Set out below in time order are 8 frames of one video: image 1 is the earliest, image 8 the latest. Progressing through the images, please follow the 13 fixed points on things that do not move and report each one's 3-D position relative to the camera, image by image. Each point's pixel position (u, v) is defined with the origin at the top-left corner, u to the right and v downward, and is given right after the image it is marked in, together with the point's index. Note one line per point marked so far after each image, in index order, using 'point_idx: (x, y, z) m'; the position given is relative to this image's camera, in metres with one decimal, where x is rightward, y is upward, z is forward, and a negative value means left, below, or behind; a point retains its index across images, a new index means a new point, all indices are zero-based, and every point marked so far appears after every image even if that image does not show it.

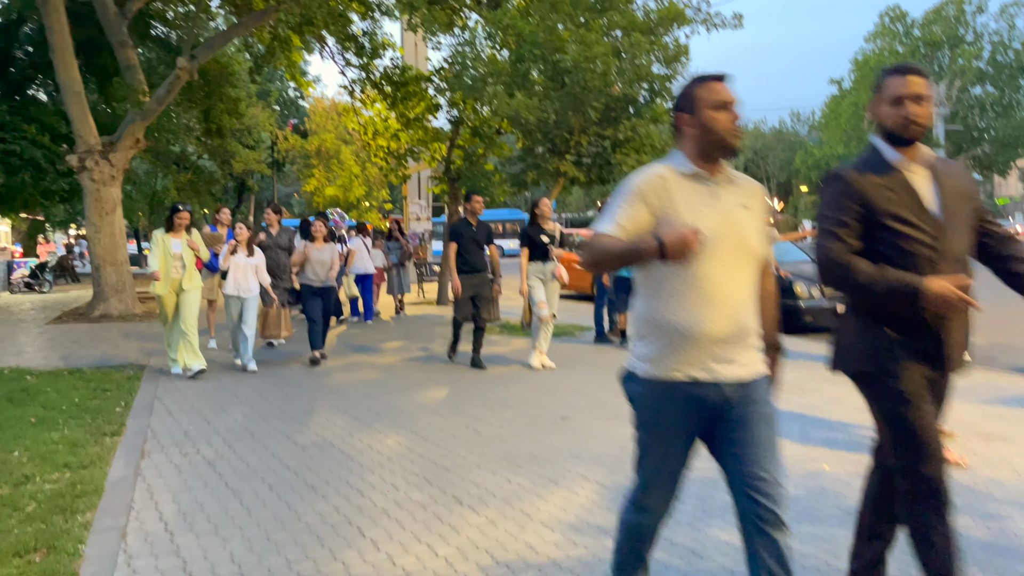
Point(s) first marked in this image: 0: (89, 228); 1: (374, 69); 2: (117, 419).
0: (-8.0, +1.1, +16.2) m
1: (-3.1, +4.8, +19.0) m
2: (-3.3, -1.1, +7.2) m
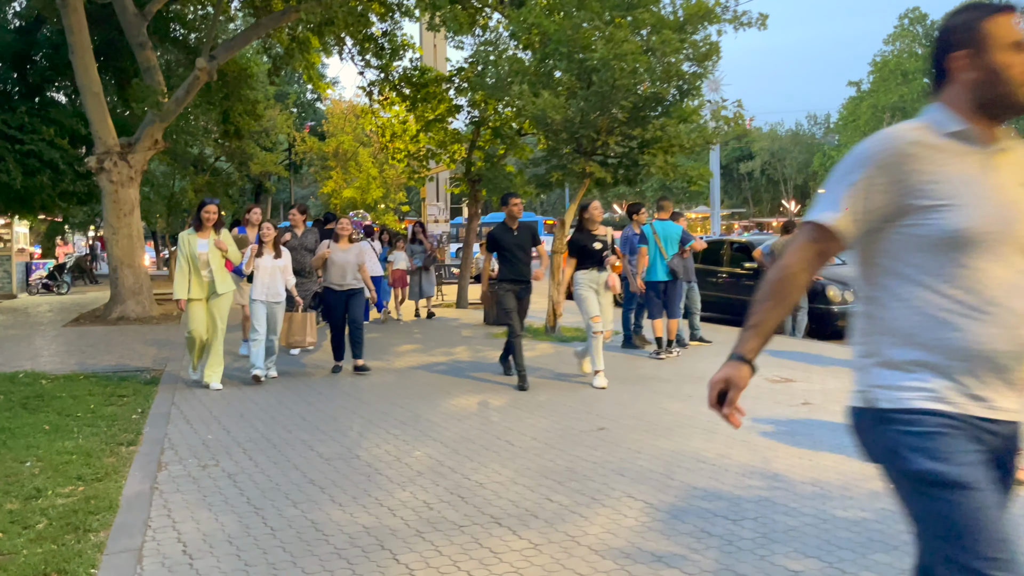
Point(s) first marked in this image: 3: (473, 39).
0: (-7.6, +1.1, +16.0) m
1: (-2.6, +4.7, +18.7) m
2: (-3.0, -1.1, +6.9) m
3: (-0.7, +4.5, +15.7) m
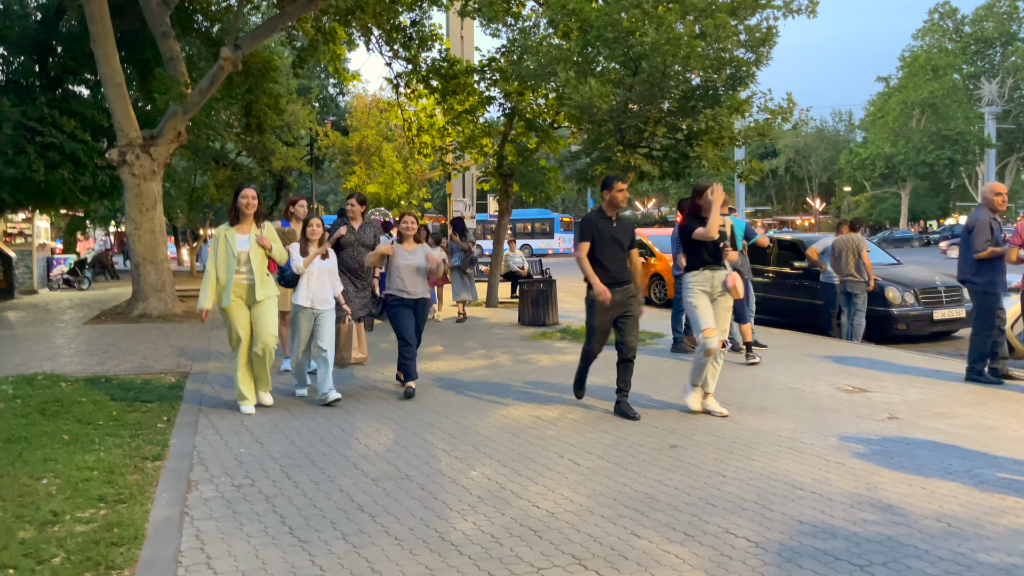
0: (-6.9, +1.1, +15.5) m
1: (-1.9, +4.8, +18.1) m
2: (-2.6, -1.1, +6.4) m
3: (-0.1, +4.5, +15.1) m
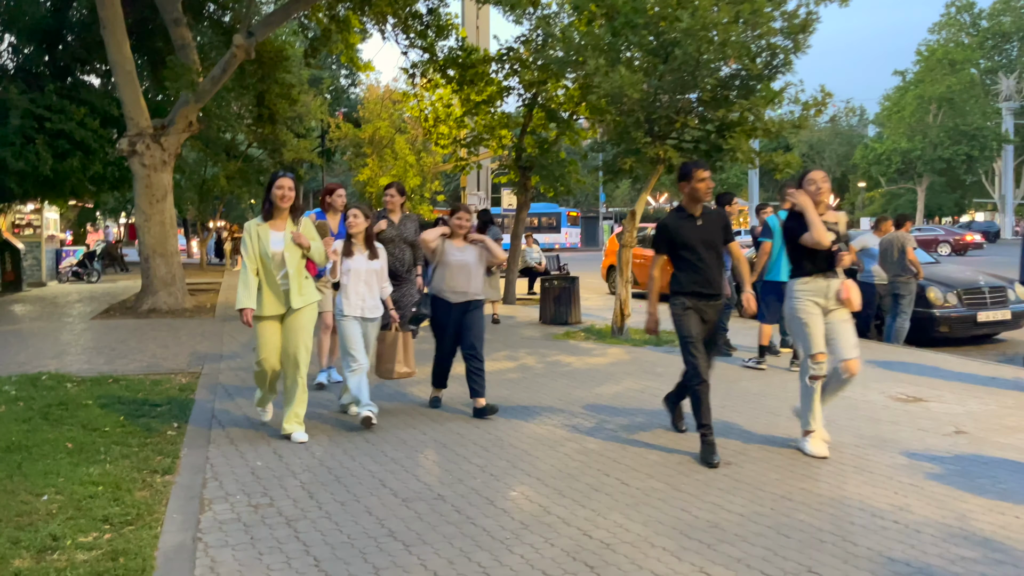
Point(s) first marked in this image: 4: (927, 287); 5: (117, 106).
0: (-6.6, +1.3, +15.1) m
1: (-1.5, +4.9, +17.6) m
2: (-2.4, -1.1, +5.9) m
3: (+0.3, +4.6, +14.5) m
4: (+5.4, 0.0, +11.2) m
5: (-8.2, +3.8, +17.8) m
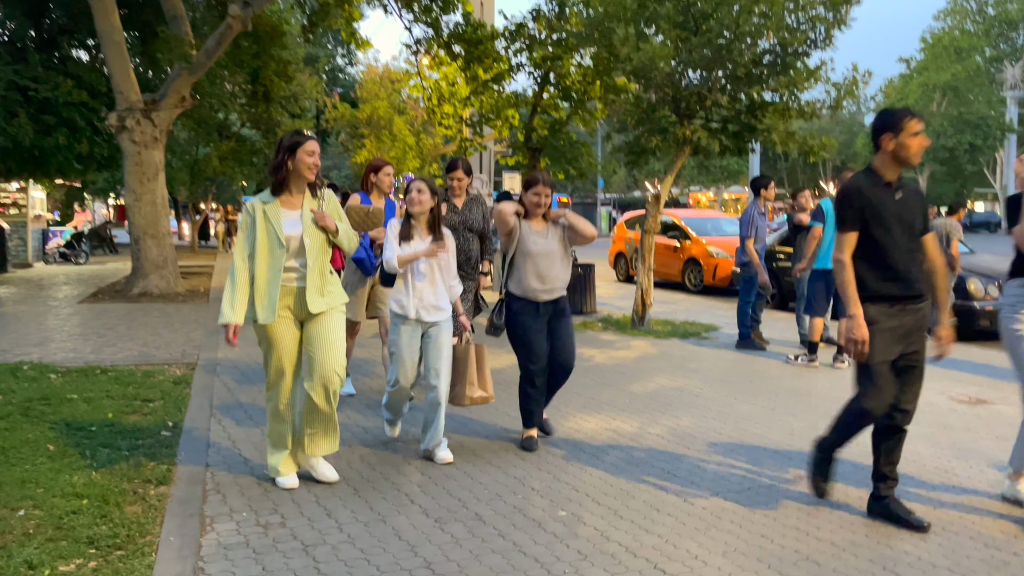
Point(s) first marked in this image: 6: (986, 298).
0: (-6.4, +1.5, +14.3) m
1: (-1.3, +5.1, +16.9) m
2: (-2.1, -1.0, +5.2) m
3: (+0.5, +4.8, +13.8) m
4: (+5.6, +0.1, +10.6) m
5: (-8.0, +4.1, +17.0) m
6: (+5.8, -0.1, +10.5) m
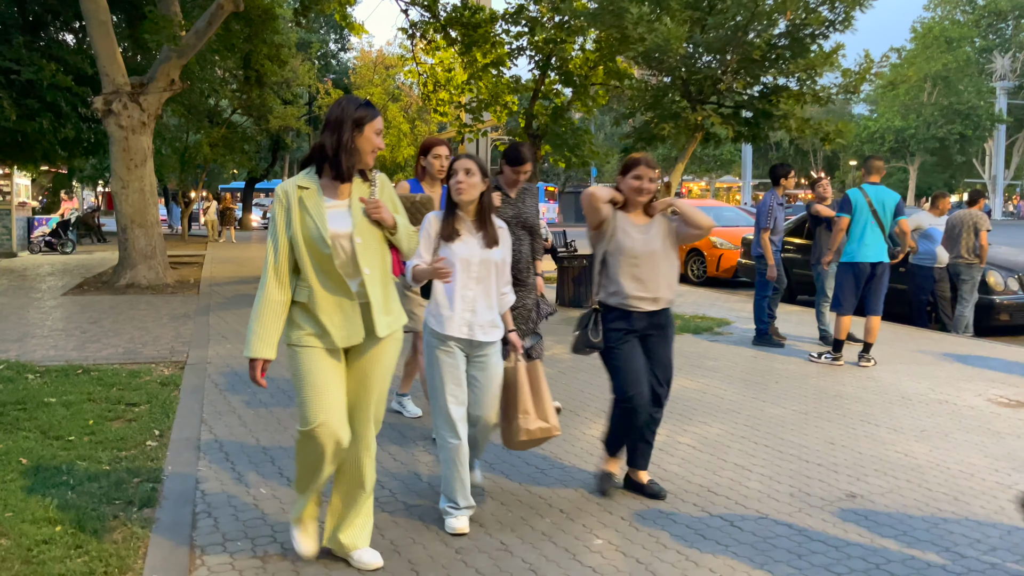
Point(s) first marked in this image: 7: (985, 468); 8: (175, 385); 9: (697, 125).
0: (-6.4, +1.7, +13.8) m
1: (-1.3, +5.3, +16.3) m
2: (-2.0, -1.0, +4.7) m
3: (+0.5, +4.9, +13.3) m
4: (+5.7, +0.2, +10.2) m
5: (-8.0, +4.3, +16.4) m
6: (+5.9, -0.1, +10.1) m
7: (+2.7, -1.0, +4.8) m
8: (-2.7, -0.8, +6.8) m
9: (+2.2, +1.9, +10.2) m
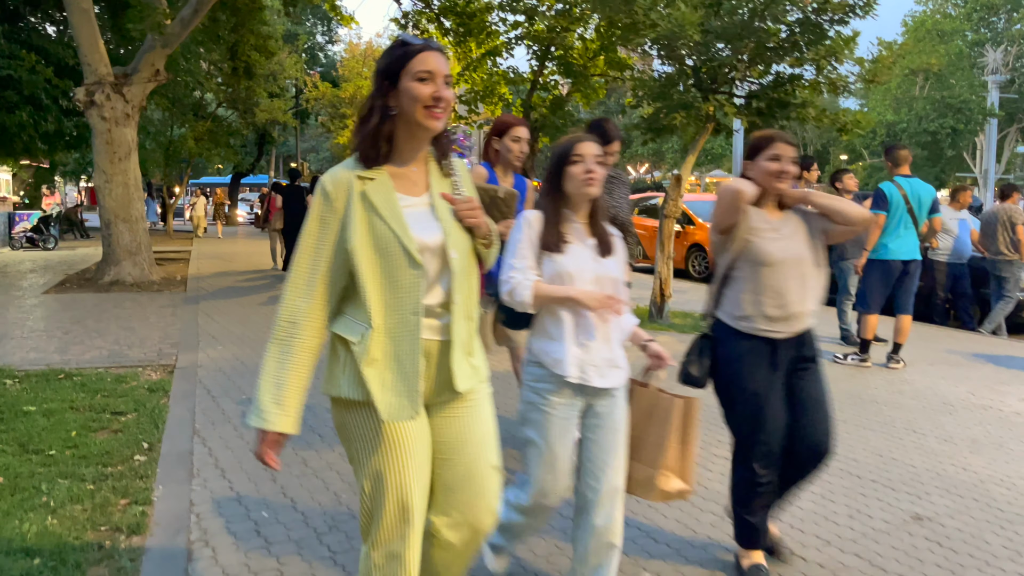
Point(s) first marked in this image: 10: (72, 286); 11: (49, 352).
0: (-6.4, +1.7, +13.2) m
1: (-1.4, +5.4, +15.8) m
2: (-1.9, -1.0, +4.3) m
3: (+0.5, +5.0, +12.8) m
4: (+5.7, +0.2, +9.9) m
5: (-8.1, +4.3, +15.8) m
6: (+5.9, 0.0, +9.8) m
7: (+2.8, -1.0, +4.5) m
8: (-2.6, -0.8, +6.3) m
9: (+2.2, +2.0, +9.8) m
10: (-6.8, 0.0, +13.3) m
11: (-4.2, -0.6, +7.7) m
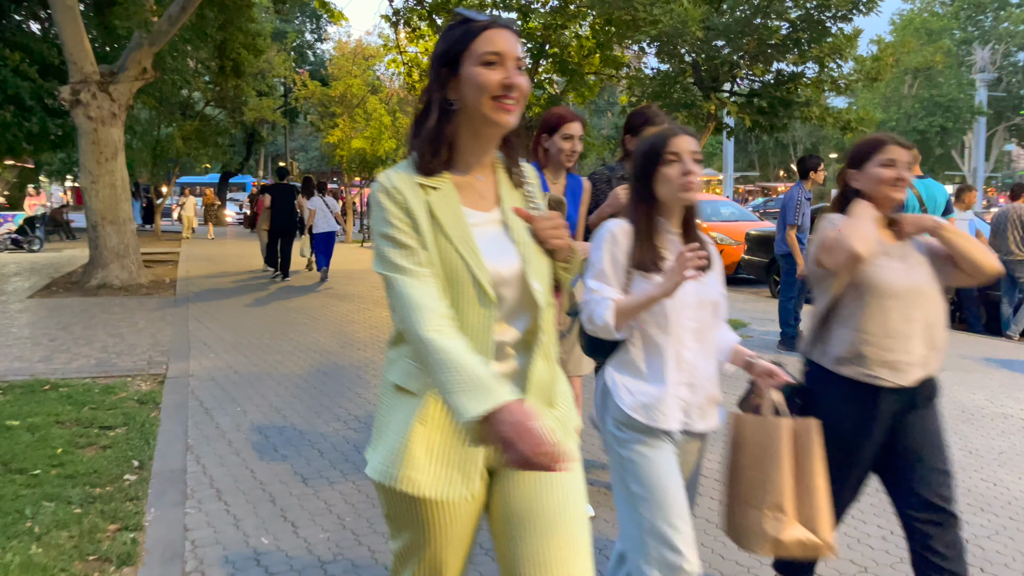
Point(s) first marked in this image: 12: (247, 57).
0: (-6.4, +1.7, +12.9) m
1: (-1.5, +5.3, +15.6) m
2: (-1.8, -1.1, +4.1) m
3: (+0.4, +5.0, +12.6) m
4: (+5.7, +0.2, +9.7) m
5: (-8.2, +4.3, +15.4) m
6: (+5.9, 0.0, +9.6) m
7: (+2.9, -1.0, +4.3) m
8: (-2.5, -0.8, +6.1) m
9: (+2.2, +1.9, +9.6) m
10: (-6.9, 0.0, +13.0) m
11: (-4.2, -0.6, +7.5) m
12: (-5.9, +5.2, +19.2) m
